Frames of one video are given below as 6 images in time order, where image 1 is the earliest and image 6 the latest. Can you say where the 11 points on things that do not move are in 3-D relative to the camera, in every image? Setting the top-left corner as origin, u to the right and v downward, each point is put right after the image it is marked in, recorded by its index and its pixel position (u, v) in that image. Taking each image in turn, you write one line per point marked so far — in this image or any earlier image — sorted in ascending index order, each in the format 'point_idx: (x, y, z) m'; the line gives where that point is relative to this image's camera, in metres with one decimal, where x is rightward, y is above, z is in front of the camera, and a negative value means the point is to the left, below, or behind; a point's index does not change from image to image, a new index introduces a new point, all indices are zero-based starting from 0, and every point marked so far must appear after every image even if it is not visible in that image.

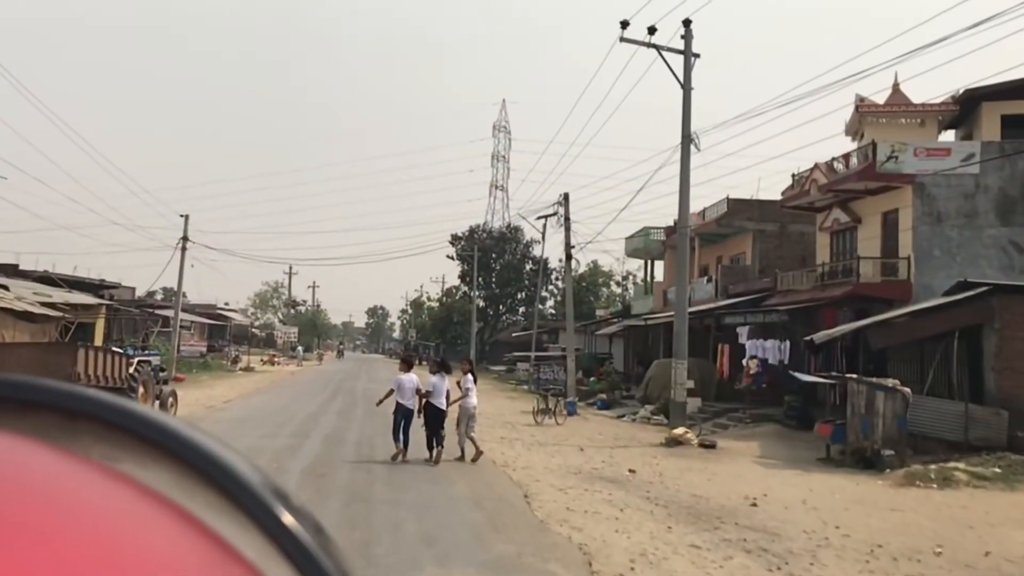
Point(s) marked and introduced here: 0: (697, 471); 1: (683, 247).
0: (+3.0, -3.0, +14.1) m
1: (+3.6, +0.8, +17.8) m
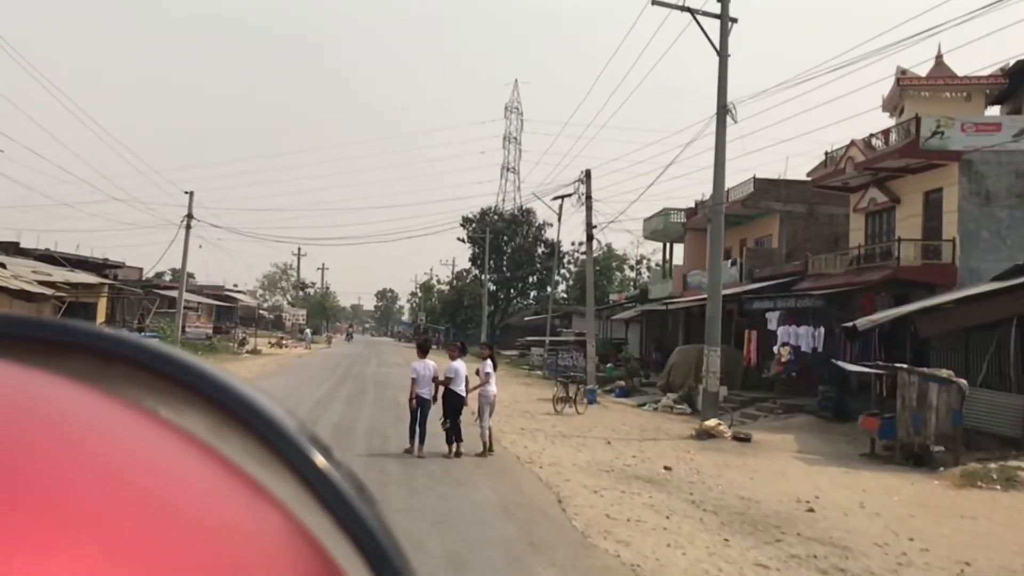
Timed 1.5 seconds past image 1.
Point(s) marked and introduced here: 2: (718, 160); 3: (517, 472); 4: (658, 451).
0: (+3.4, -2.7, +13.0) m
1: (+4.0, +1.2, +16.6) m
2: (+4.0, +2.5, +16.7) m
3: (+0.1, -2.2, +10.1) m
4: (+2.4, -2.7, +13.9) m
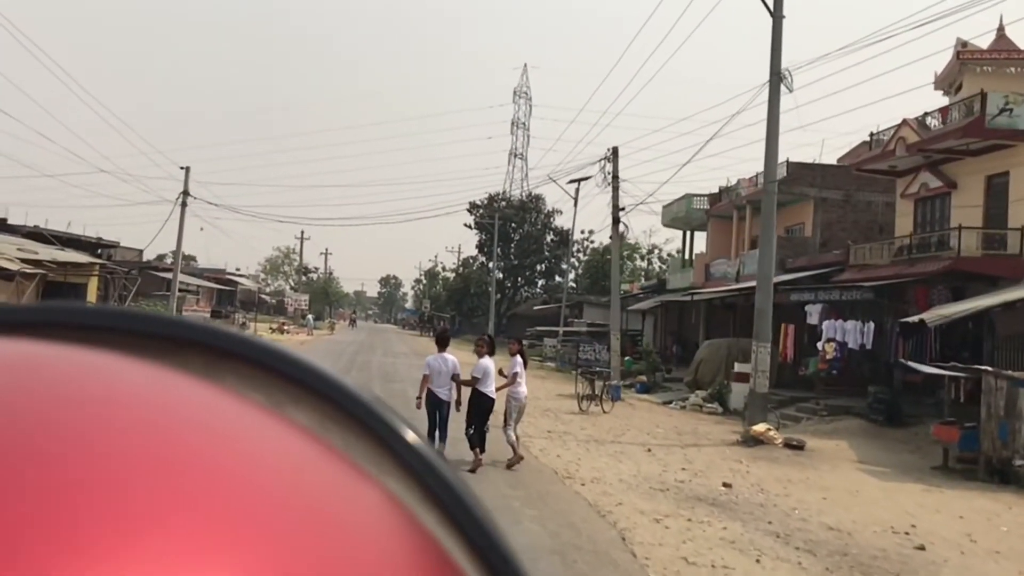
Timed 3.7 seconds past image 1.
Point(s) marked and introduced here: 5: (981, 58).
0: (+3.8, -2.6, +11.3) m
1: (+4.5, +1.4, +14.8) m
2: (+4.5, +2.7, +14.9) m
3: (+0.5, -2.0, +8.3) m
4: (+2.8, -2.5, +12.2) m
5: (+10.8, +5.3, +19.6) m
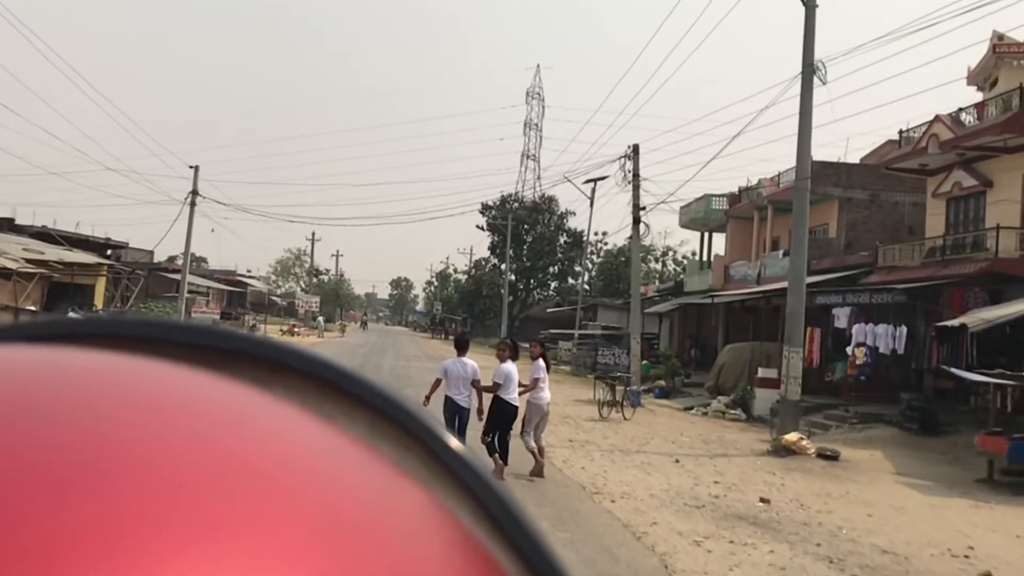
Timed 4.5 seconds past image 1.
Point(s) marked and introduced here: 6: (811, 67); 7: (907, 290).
0: (+4.0, -2.6, +10.6) m
1: (+4.8, +1.4, +14.1) m
2: (+4.8, +2.6, +14.2) m
3: (+0.7, -2.0, +7.7) m
4: (+3.1, -2.5, +11.5) m
5: (+11.2, +5.2, +18.8) m
6: (+5.0, +3.7, +14.3) m
7: (+8.2, 0.0, +17.7) m
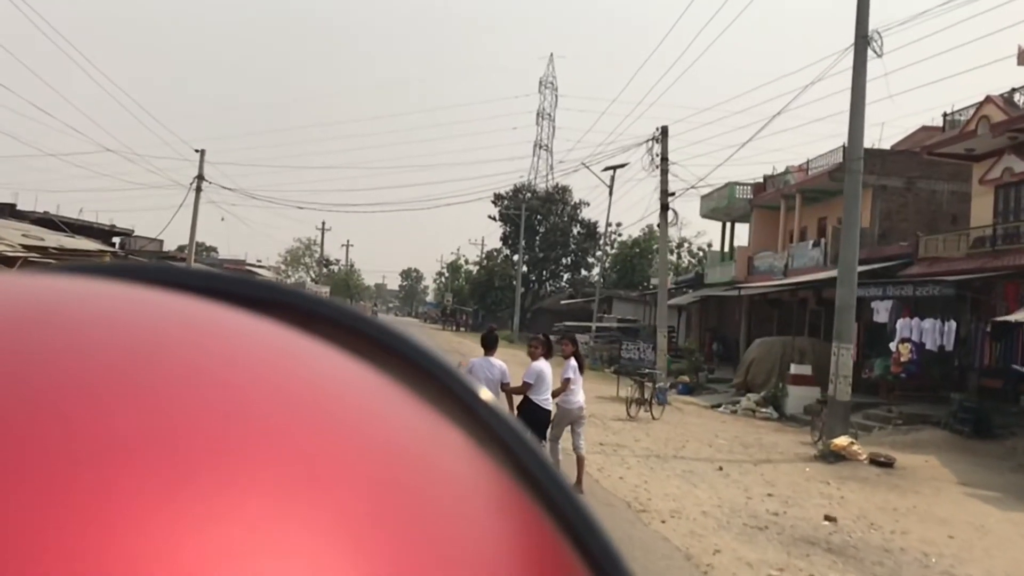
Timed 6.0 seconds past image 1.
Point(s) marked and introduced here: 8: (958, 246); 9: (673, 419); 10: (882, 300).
0: (+4.4, -2.5, +9.4) m
1: (+5.2, +1.5, +12.9) m
2: (+5.2, +2.8, +13.0) m
3: (+1.0, -1.9, +6.5) m
4: (+3.4, -2.4, +10.4) m
5: (+11.7, +5.4, +17.5) m
6: (+5.4, +3.9, +13.1) m
7: (+8.7, +0.1, +16.5) m
8: (+10.2, +1.0, +19.4) m
9: (+3.1, -2.5, +16.5) m
10: (+8.1, -0.2, +18.5) m
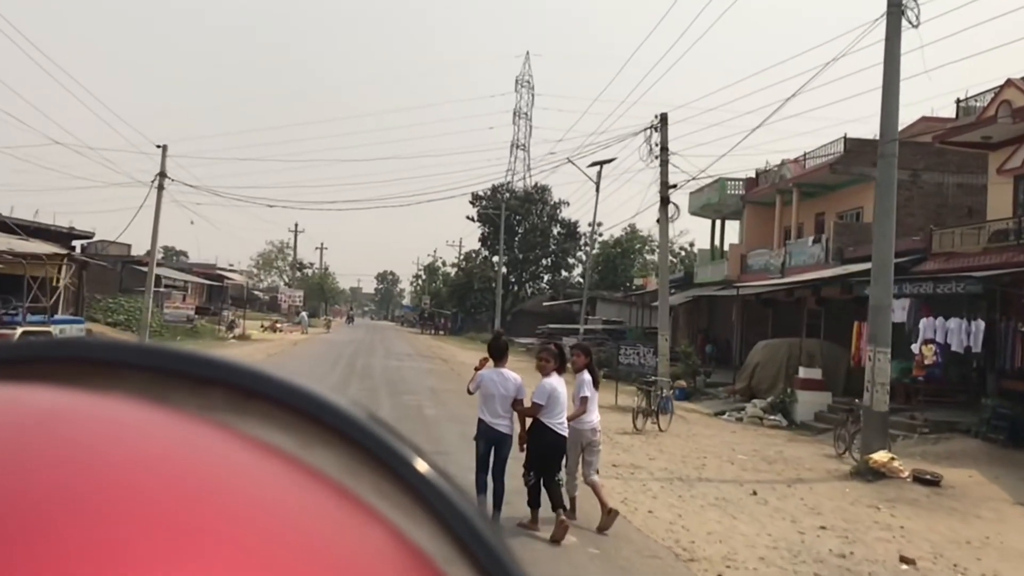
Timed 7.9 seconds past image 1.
0: (+4.5, -2.4, +8.1) m
1: (+5.1, +1.5, +11.6) m
2: (+5.2, +2.8, +11.6) m
3: (+1.1, -1.9, +5.1) m
4: (+3.5, -2.4, +9.0) m
5: (+11.5, +5.5, +16.4) m
6: (+5.4, +3.9, +11.8) m
7: (+8.5, +0.2, +15.3) m
8: (+10.0, +1.0, +18.2) m
9: (+3.0, -2.5, +15.0) m
10: (+7.9, -0.2, +17.2) m
